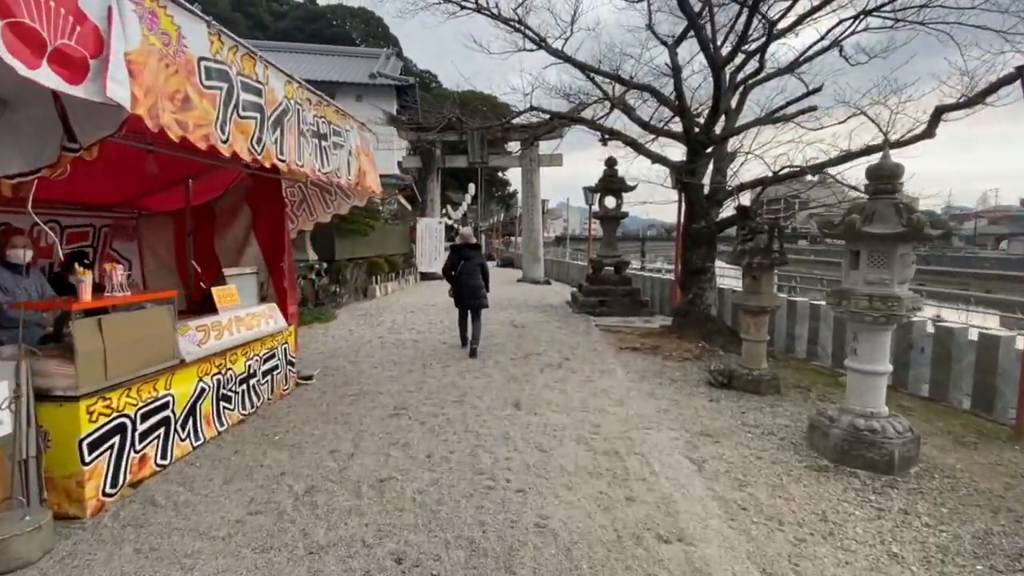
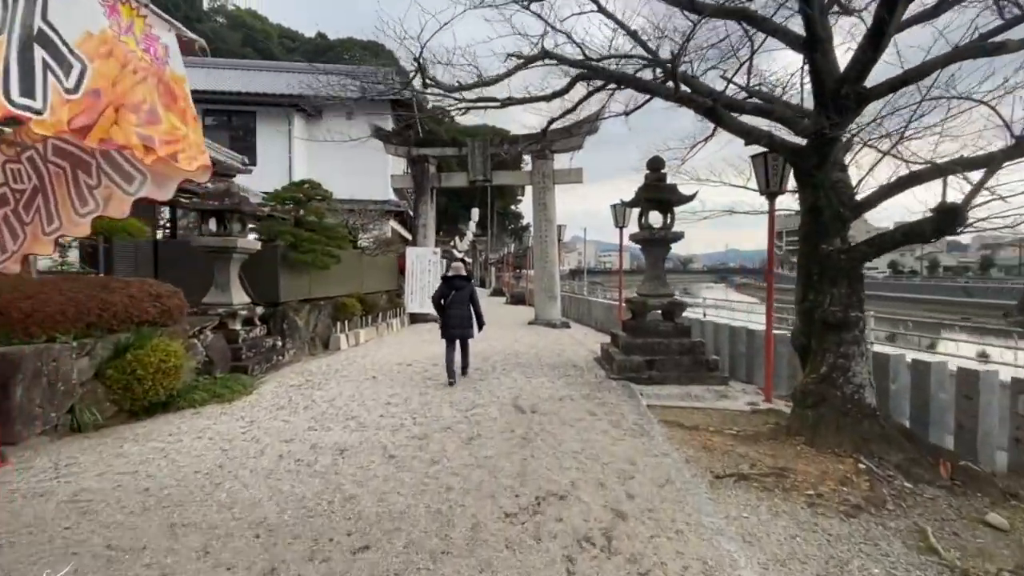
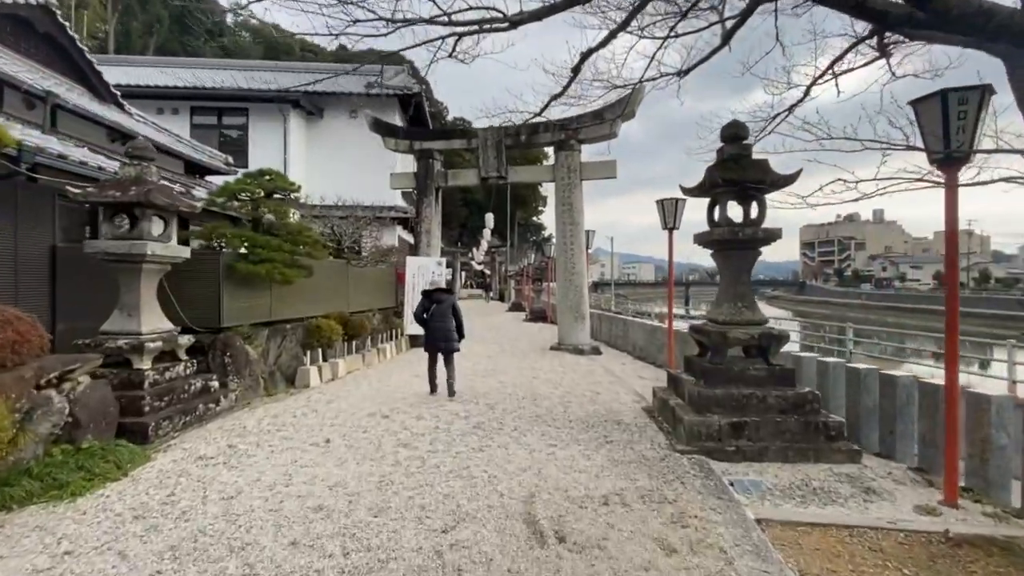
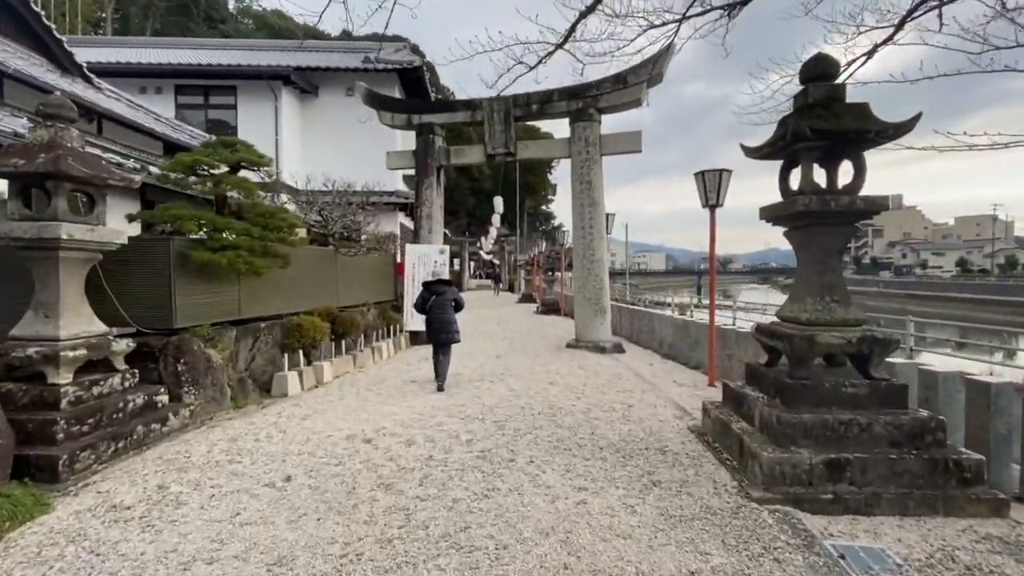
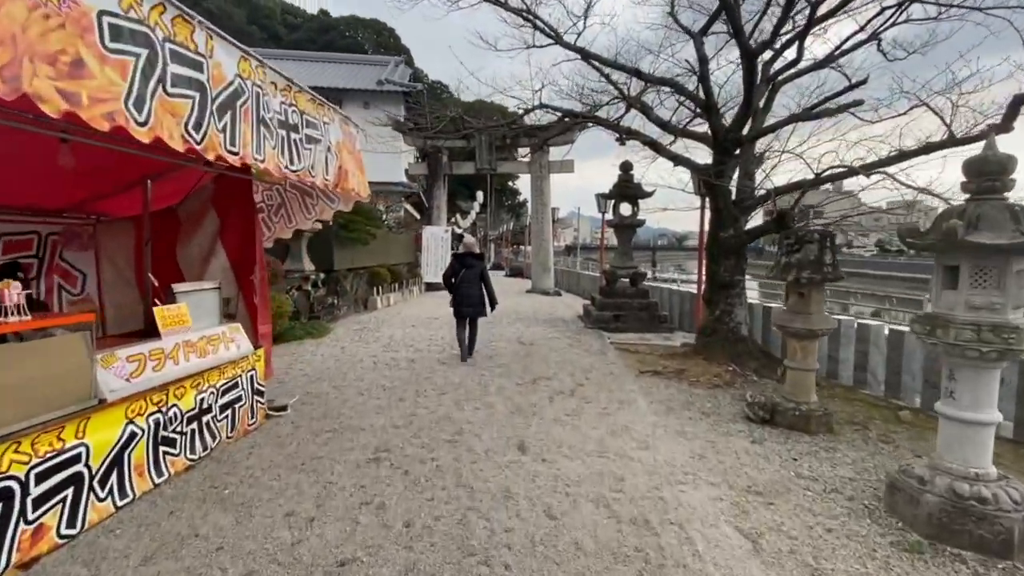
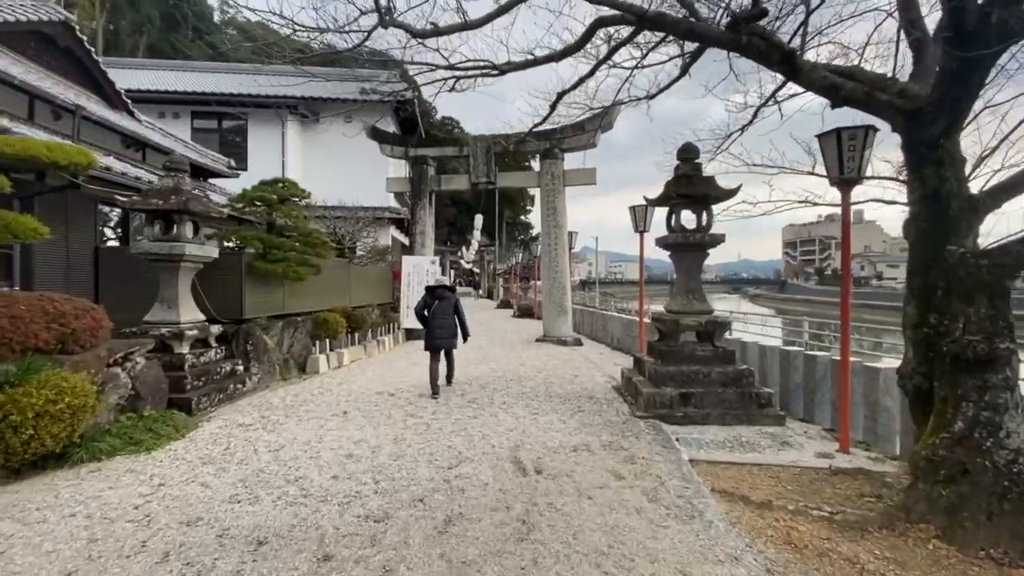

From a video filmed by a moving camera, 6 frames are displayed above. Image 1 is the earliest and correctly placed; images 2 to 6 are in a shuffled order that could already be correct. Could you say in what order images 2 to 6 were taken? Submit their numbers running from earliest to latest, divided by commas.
5, 2, 6, 3, 4
